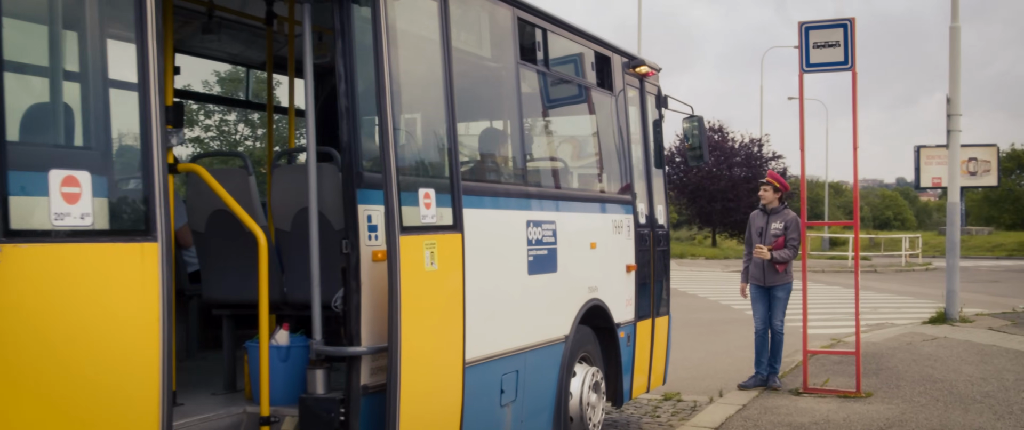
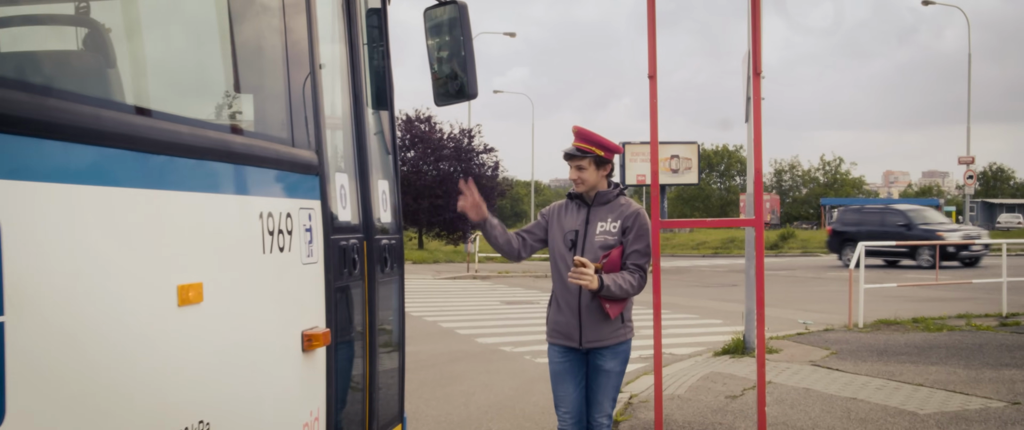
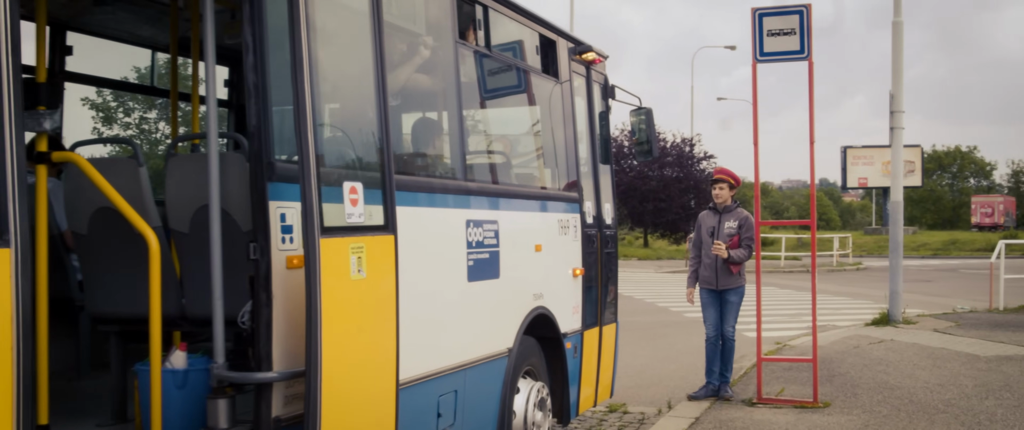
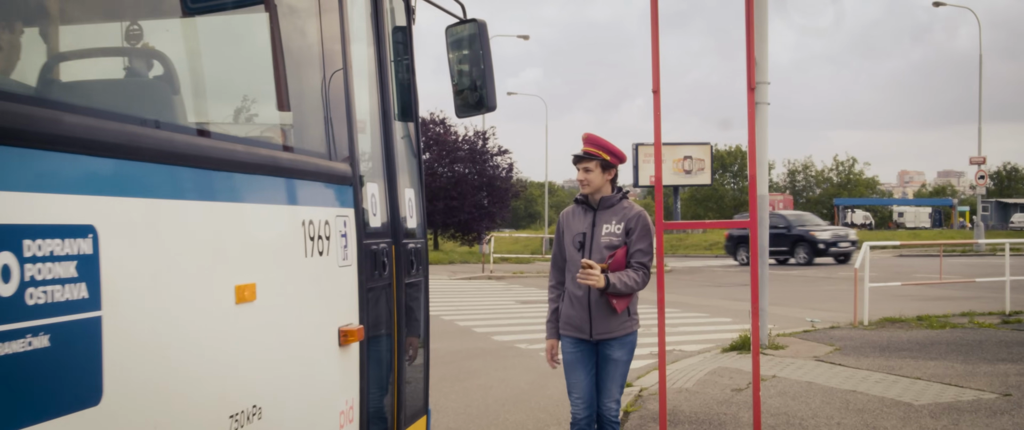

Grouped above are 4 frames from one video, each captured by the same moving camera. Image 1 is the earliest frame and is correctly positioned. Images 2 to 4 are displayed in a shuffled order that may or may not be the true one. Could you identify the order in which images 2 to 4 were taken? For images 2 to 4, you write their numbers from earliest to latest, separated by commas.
3, 4, 2
